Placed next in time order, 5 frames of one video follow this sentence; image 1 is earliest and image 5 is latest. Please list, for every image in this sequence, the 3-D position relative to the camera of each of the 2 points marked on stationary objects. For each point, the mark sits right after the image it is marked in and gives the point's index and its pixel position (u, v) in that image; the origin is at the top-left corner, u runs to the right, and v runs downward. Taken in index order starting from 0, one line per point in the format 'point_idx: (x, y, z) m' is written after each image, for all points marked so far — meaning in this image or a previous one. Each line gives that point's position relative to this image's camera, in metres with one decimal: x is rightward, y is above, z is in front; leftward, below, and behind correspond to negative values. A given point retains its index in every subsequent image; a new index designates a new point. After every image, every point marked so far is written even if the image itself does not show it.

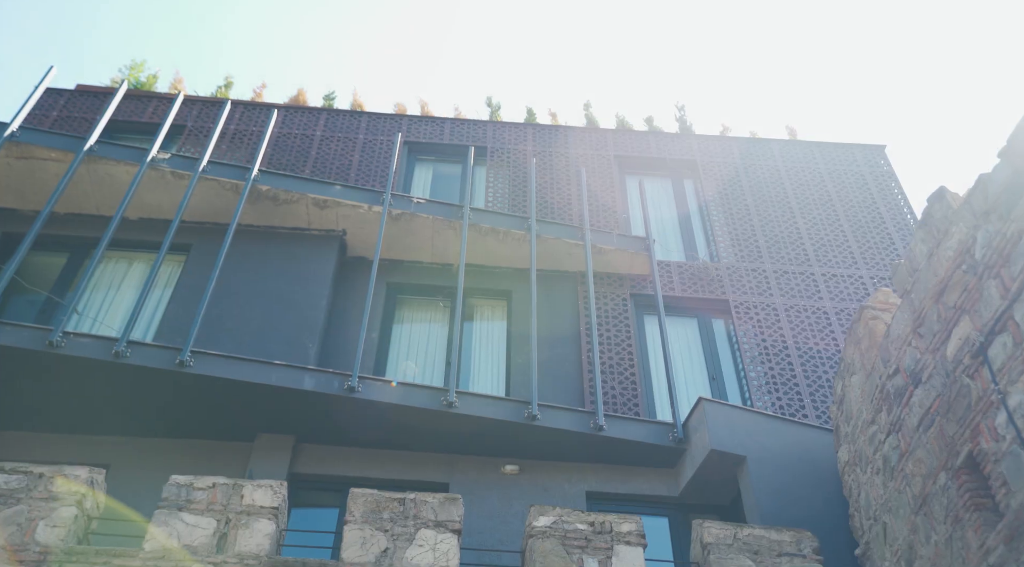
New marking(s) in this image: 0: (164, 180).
0: (-5.0, +1.5, +11.1) m
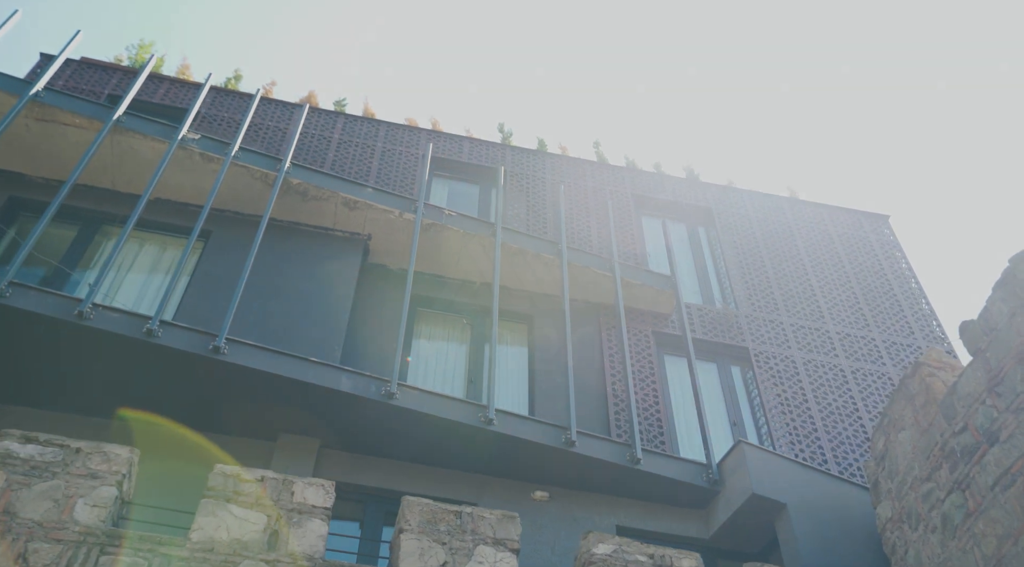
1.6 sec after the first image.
0: (-4.4, +1.7, +10.8) m
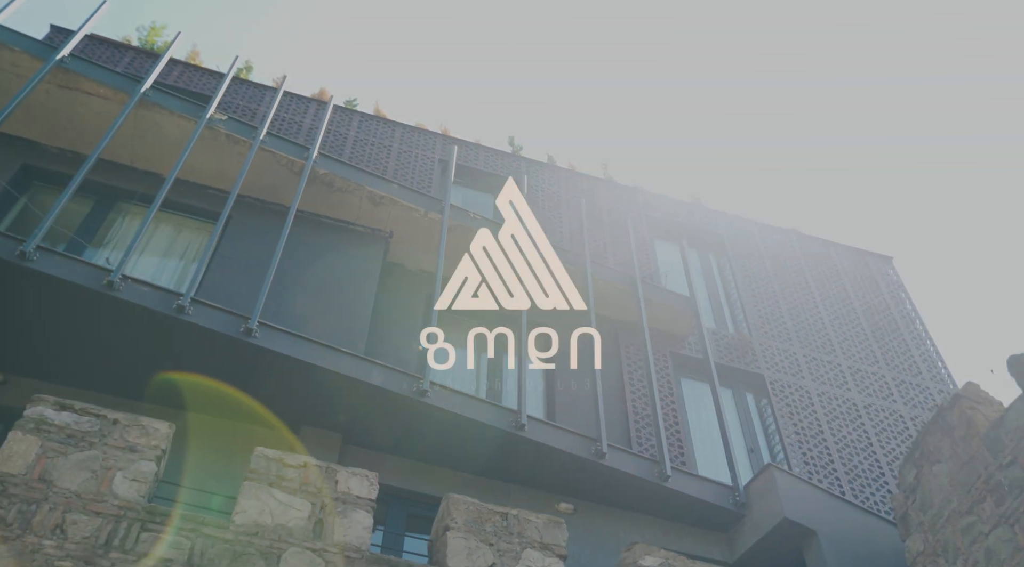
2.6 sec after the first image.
0: (-4.0, +1.9, +10.5) m
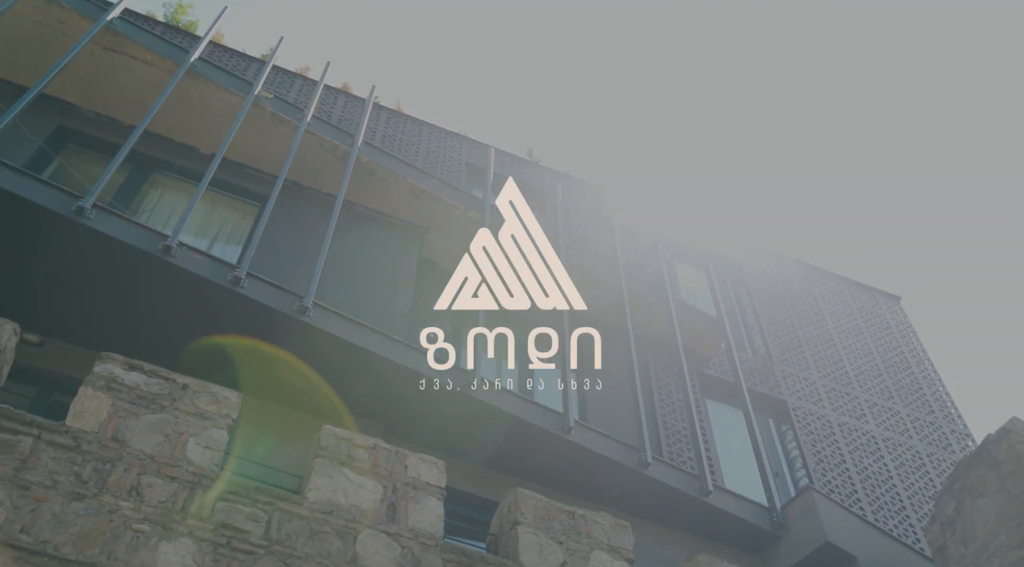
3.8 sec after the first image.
0: (-3.3, +2.2, +10.3) m
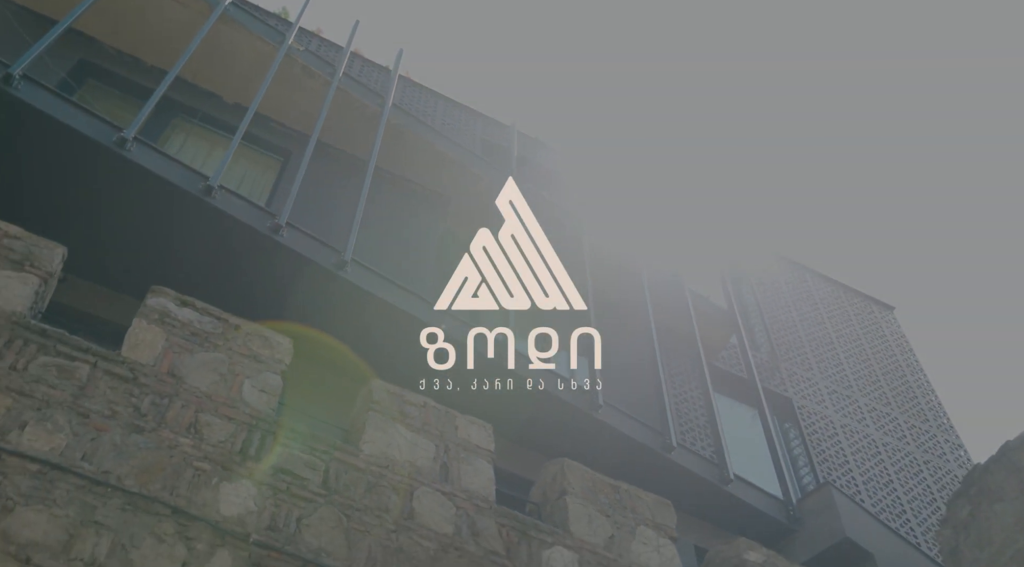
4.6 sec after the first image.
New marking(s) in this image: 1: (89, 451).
0: (-2.9, +2.7, +10.1) m
1: (-2.2, -0.9, +4.0) m
